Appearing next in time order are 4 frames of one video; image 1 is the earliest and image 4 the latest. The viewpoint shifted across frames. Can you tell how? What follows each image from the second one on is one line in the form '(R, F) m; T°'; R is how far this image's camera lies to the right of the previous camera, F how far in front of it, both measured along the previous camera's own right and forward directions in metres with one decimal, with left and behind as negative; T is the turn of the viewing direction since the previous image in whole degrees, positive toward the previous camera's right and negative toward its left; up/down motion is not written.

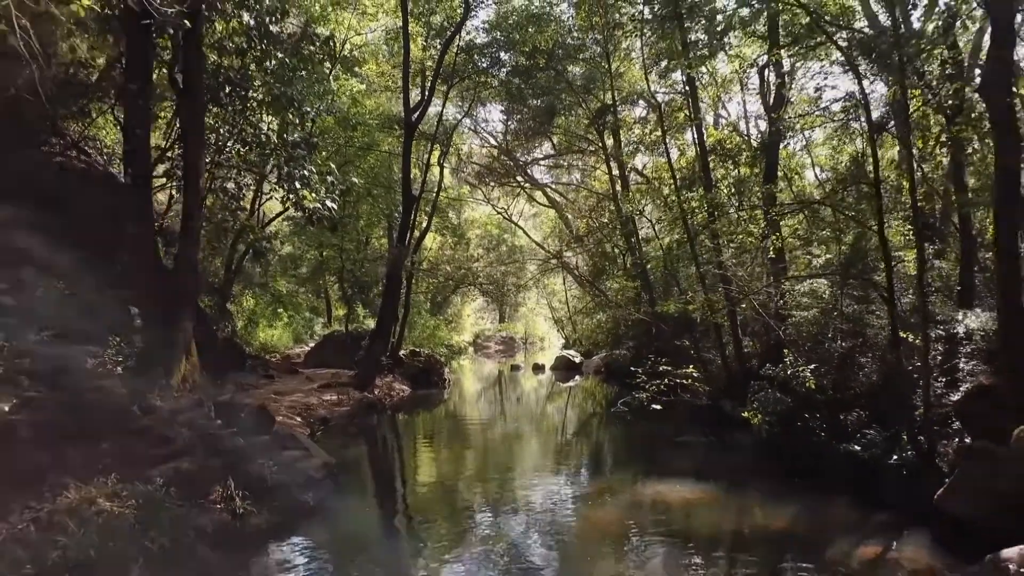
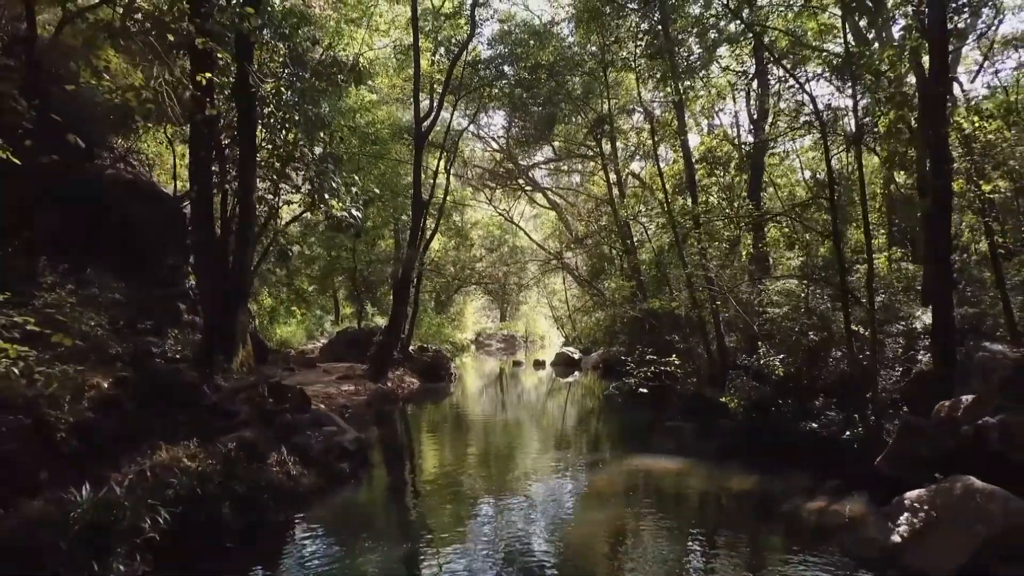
(-0.1, -1.6) m; 0°
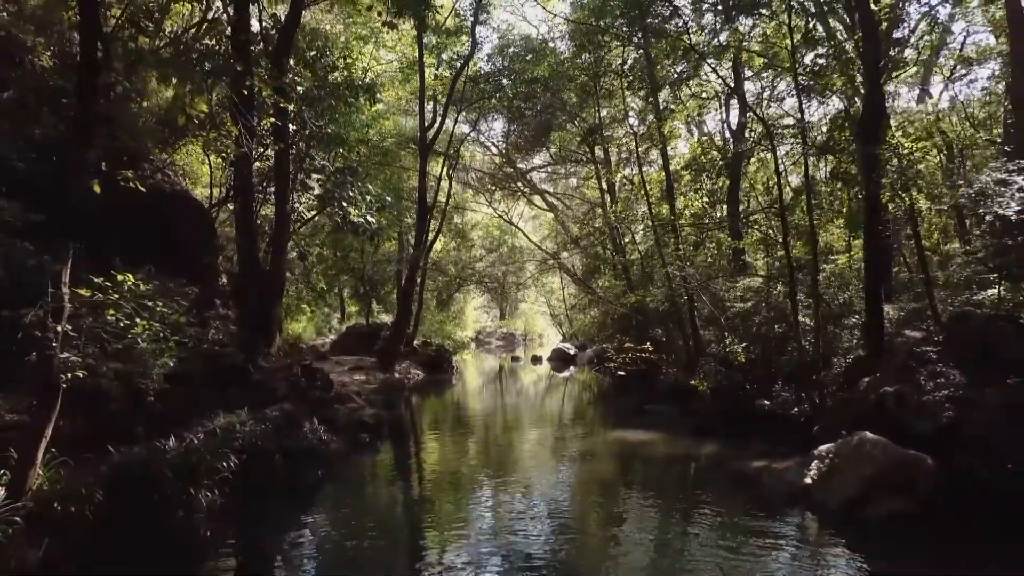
(+0.1, -1.9) m; 0°
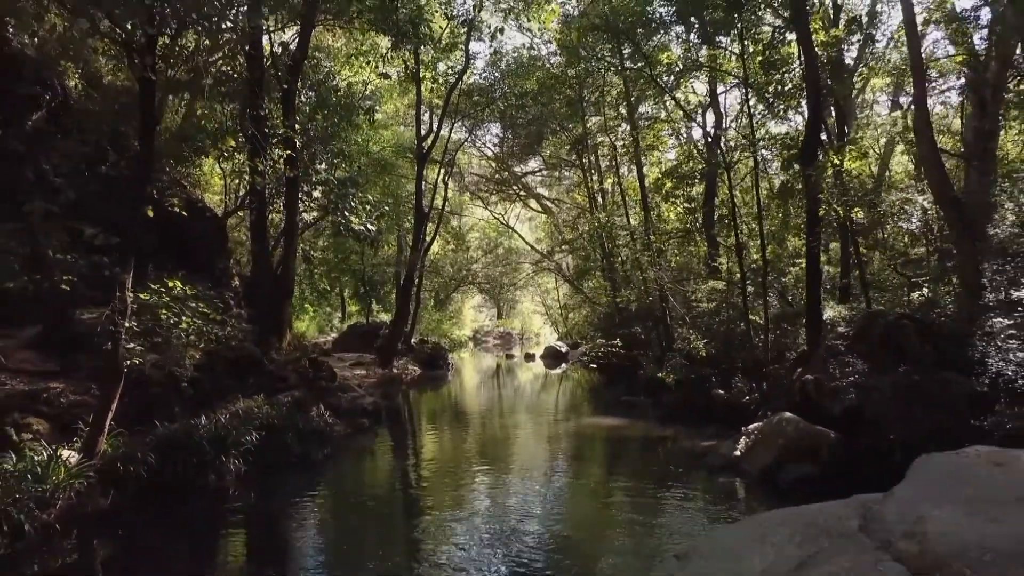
(+0.4, -1.7) m; 0°
